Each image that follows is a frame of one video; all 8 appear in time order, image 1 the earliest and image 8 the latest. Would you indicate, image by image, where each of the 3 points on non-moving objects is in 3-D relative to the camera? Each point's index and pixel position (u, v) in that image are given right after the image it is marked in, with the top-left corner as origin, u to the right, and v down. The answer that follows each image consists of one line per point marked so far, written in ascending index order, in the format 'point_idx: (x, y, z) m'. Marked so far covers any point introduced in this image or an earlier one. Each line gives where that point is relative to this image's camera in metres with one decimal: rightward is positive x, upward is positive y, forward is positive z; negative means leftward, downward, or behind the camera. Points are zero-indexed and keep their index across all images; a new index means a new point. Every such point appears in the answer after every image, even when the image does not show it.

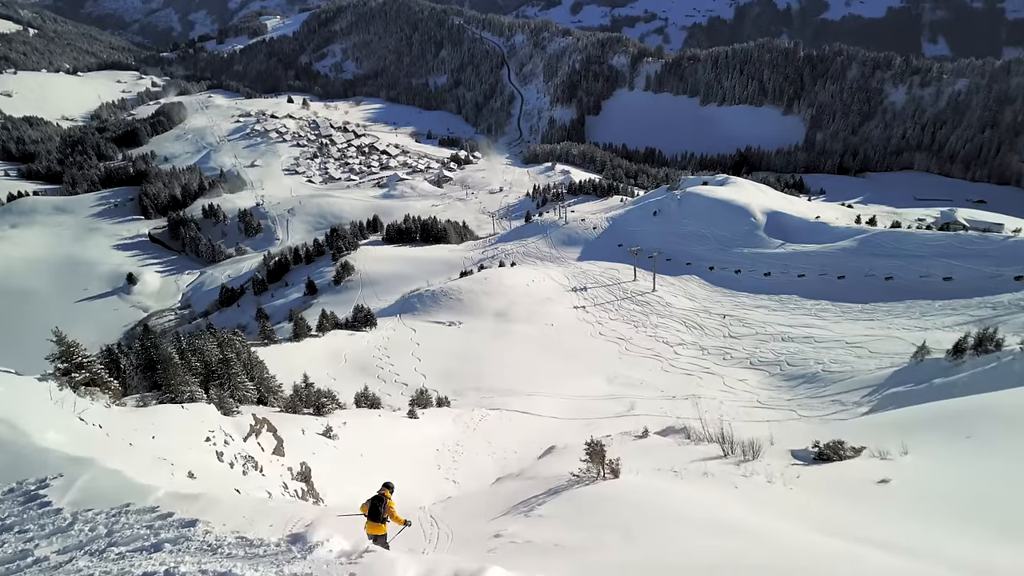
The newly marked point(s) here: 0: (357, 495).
0: (-2.8, -3.8, +13.0) m
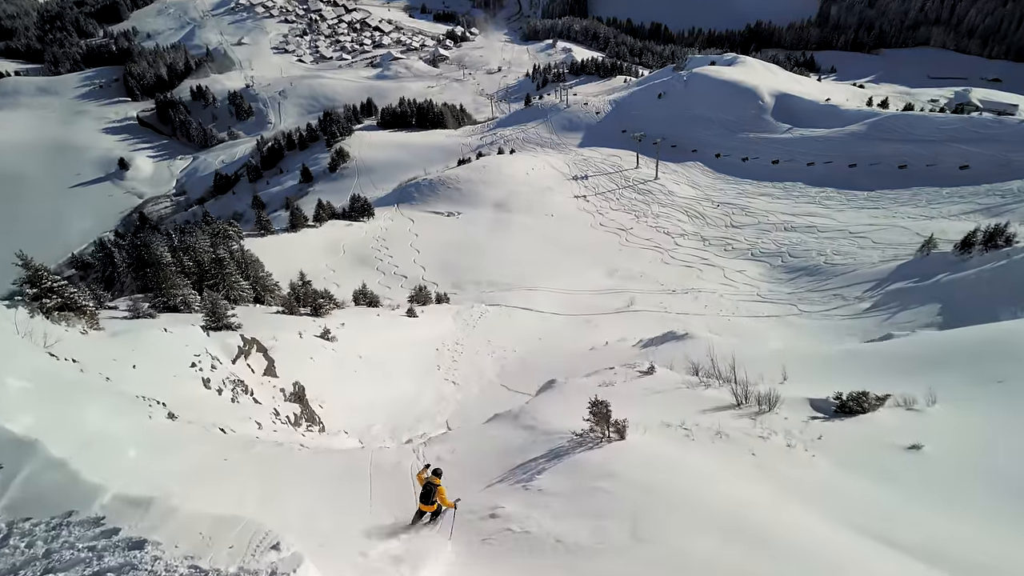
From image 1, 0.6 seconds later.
0: (-2.8, -2.0, +13.0) m
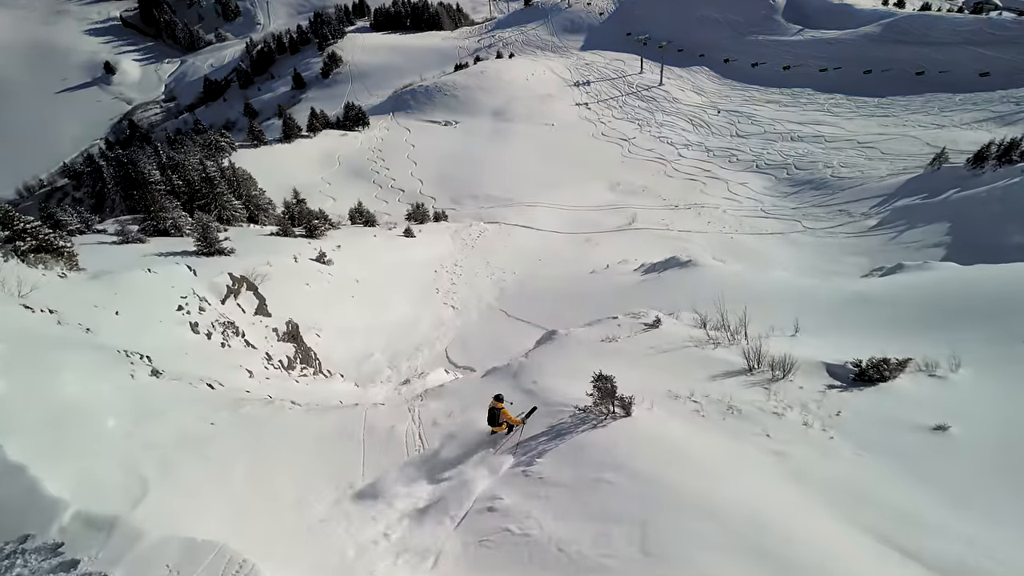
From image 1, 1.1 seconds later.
0: (-2.8, -0.7, +12.8) m
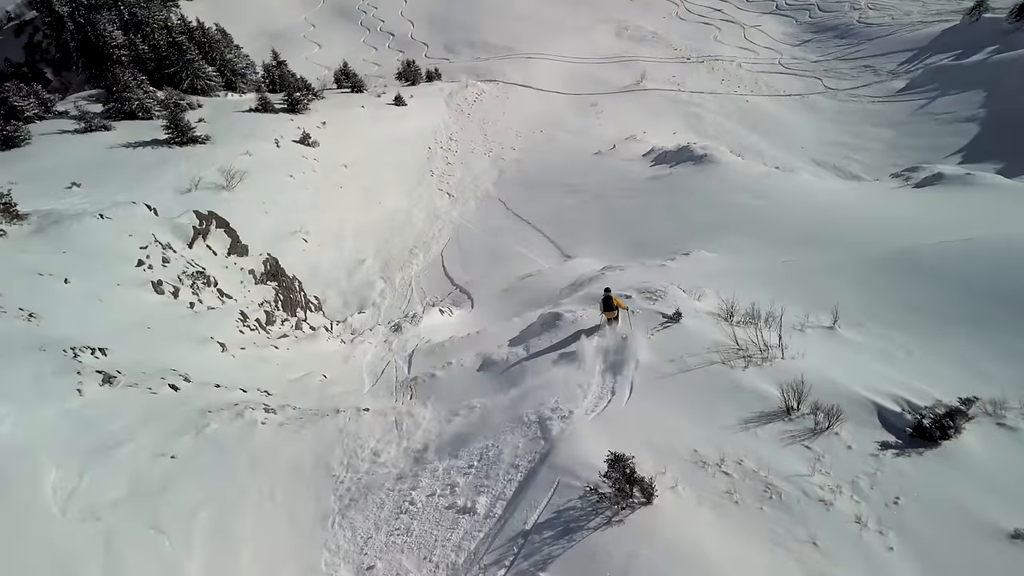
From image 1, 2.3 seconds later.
0: (-2.8, +1.1, +12.1) m
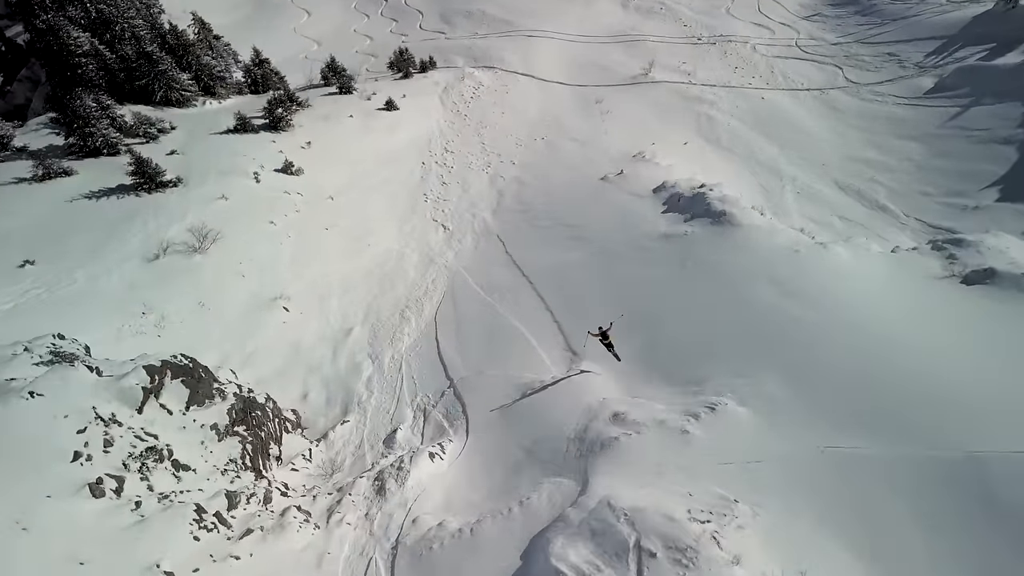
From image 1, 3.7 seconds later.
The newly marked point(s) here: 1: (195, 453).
0: (-2.8, +0.2, +11.1) m
1: (-2.6, -1.4, +5.8) m
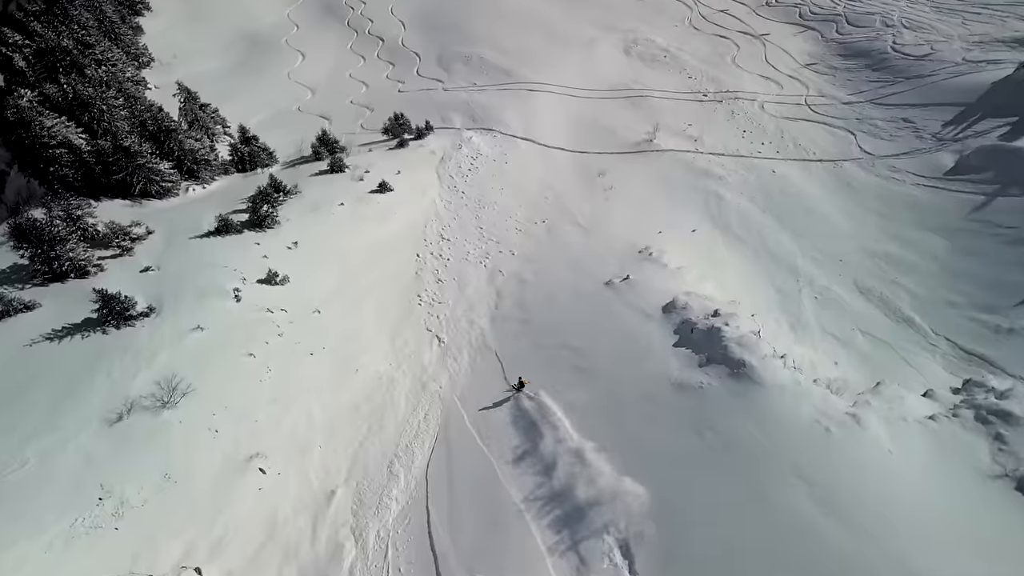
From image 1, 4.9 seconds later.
0: (-2.9, -1.9, +10.2) m
1: (-2.6, -3.4, +4.9) m
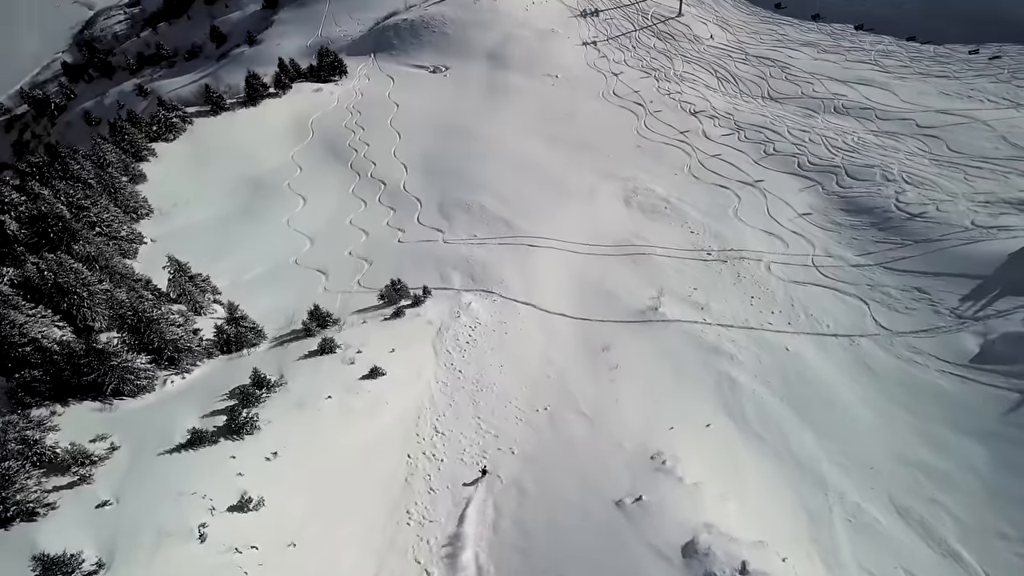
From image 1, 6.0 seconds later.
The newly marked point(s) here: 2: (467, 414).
0: (-2.9, -5.2, +8.7) m
1: (-2.7, -5.9, +3.2) m
2: (-1.0, -2.8, +15.2) m
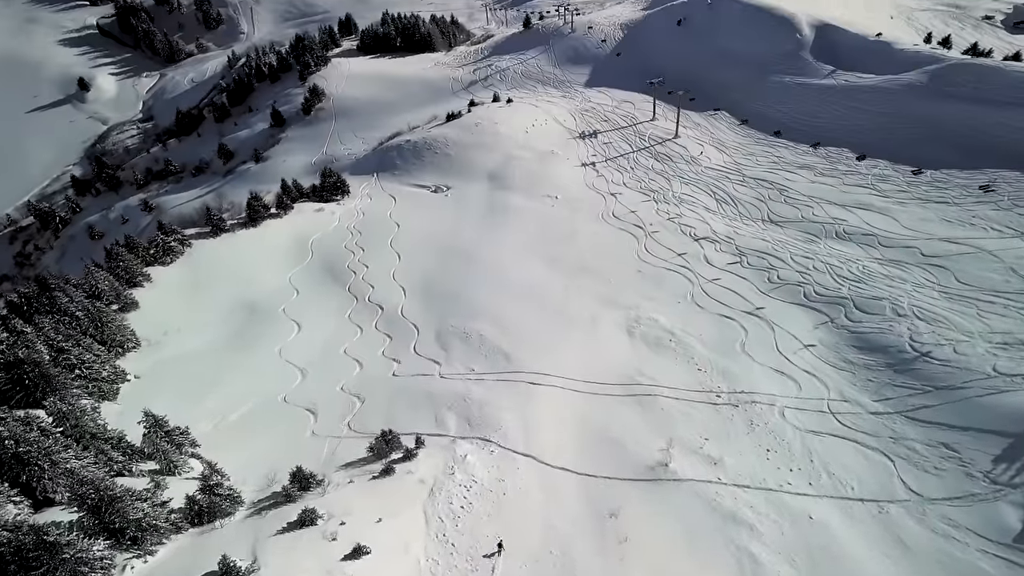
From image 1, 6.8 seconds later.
0: (-2.9, -7.7, +6.8) m
1: (-2.7, -7.6, +1.3) m
2: (-1.1, -6.1, +13.6) m
